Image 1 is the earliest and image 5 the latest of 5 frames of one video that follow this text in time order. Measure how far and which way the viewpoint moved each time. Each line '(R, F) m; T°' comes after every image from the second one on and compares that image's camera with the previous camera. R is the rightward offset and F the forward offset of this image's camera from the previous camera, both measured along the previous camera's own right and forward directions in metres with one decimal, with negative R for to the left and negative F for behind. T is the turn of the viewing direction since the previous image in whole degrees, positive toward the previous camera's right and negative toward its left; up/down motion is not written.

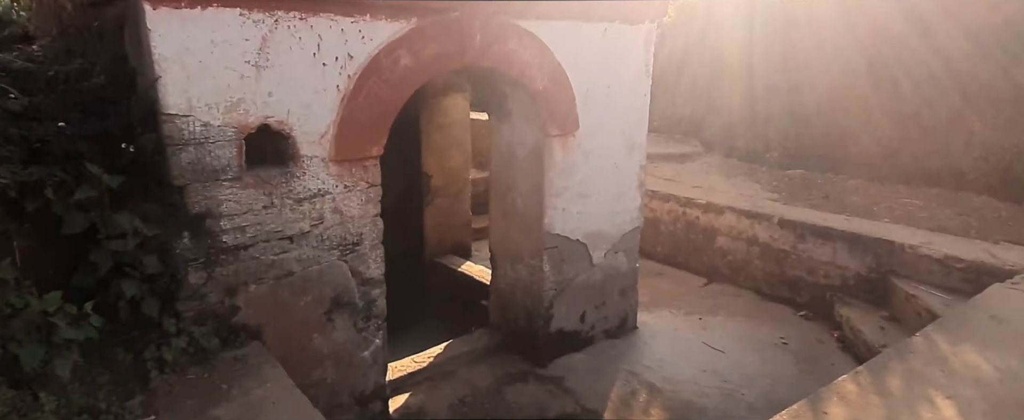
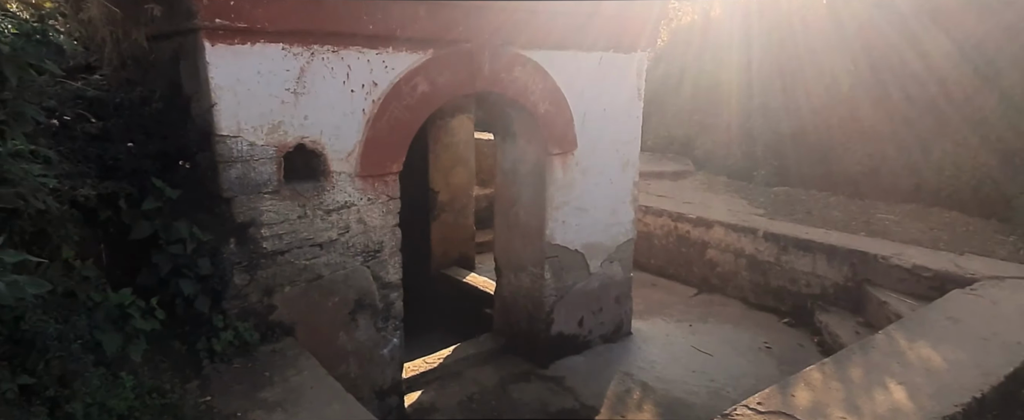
(0.0, -0.3) m; 0°
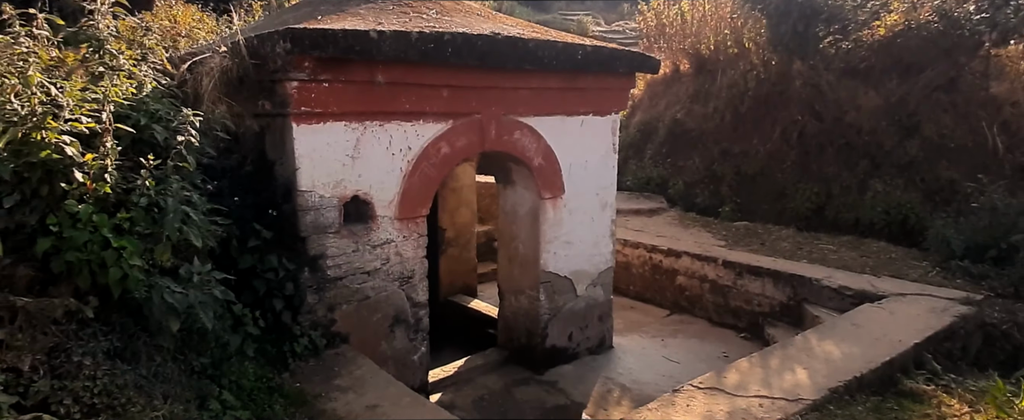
(-0.1, -0.9) m; +1°
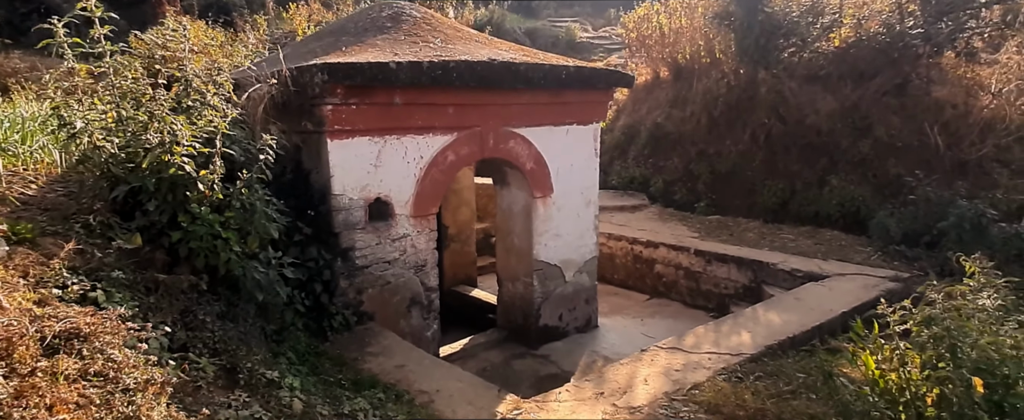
(0.0, -0.8) m; +1°
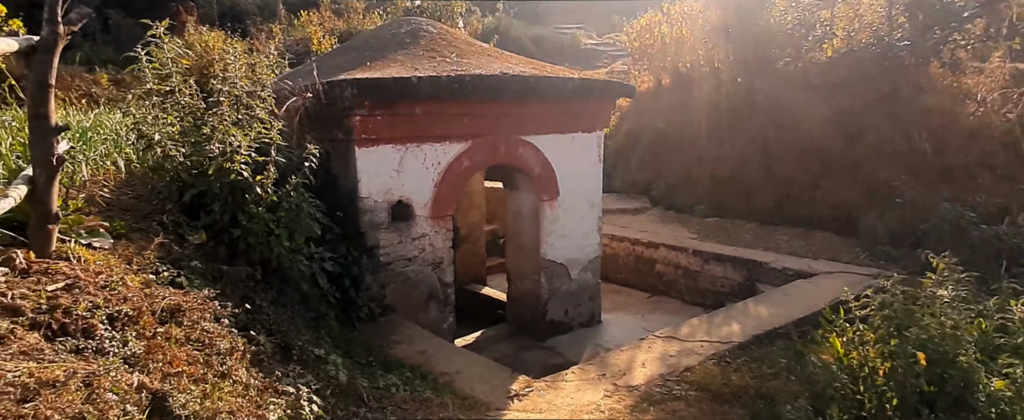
(0.0, -0.4) m; 0°
